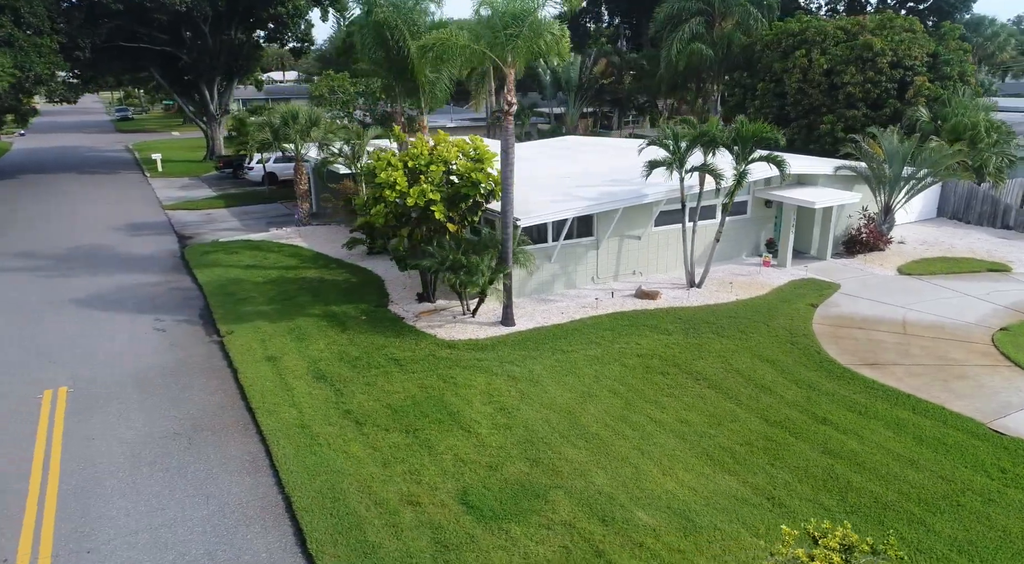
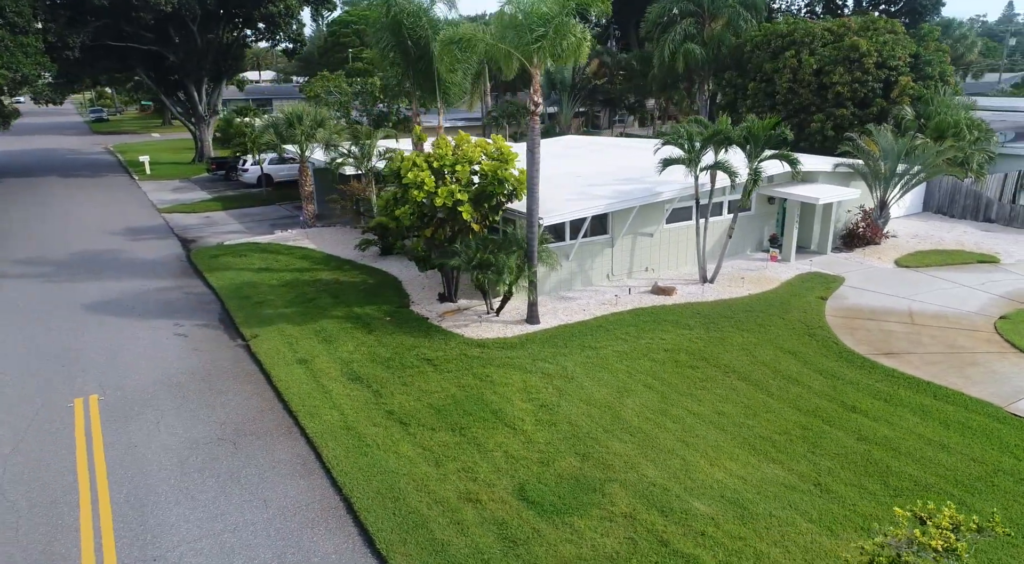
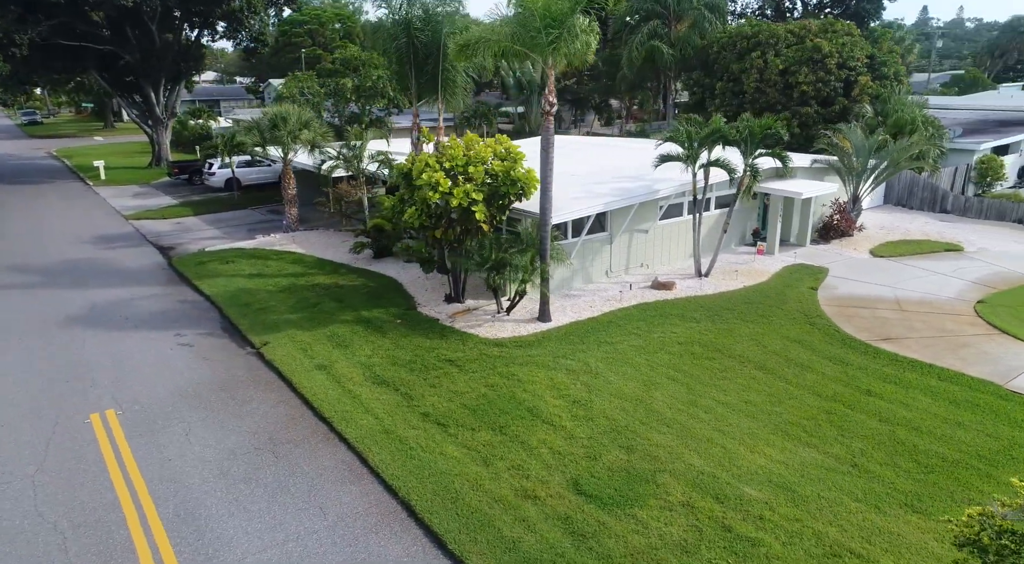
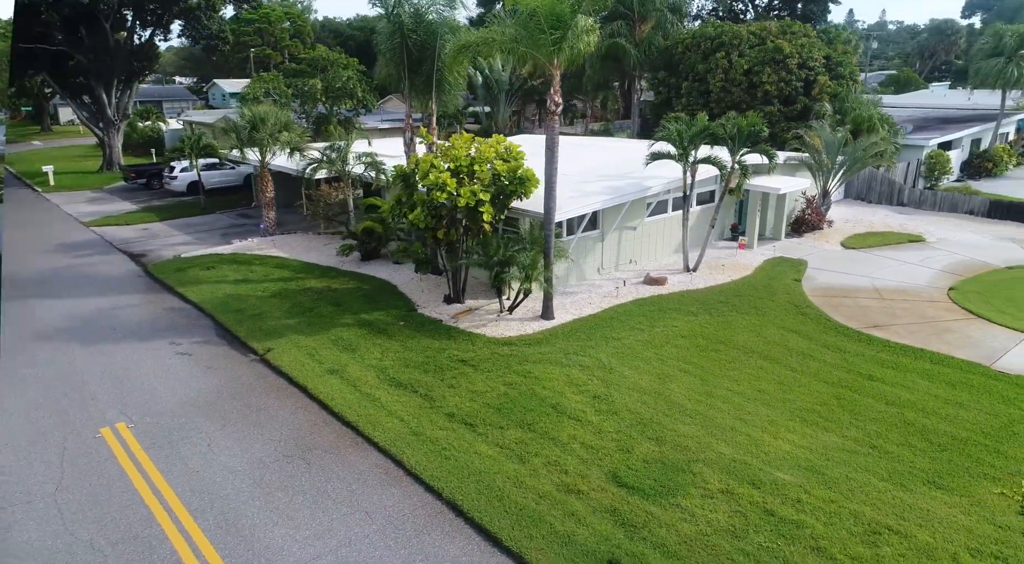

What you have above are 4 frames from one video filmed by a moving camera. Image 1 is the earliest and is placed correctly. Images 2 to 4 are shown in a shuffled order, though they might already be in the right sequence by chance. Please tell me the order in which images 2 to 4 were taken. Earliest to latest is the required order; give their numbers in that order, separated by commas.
2, 3, 4
